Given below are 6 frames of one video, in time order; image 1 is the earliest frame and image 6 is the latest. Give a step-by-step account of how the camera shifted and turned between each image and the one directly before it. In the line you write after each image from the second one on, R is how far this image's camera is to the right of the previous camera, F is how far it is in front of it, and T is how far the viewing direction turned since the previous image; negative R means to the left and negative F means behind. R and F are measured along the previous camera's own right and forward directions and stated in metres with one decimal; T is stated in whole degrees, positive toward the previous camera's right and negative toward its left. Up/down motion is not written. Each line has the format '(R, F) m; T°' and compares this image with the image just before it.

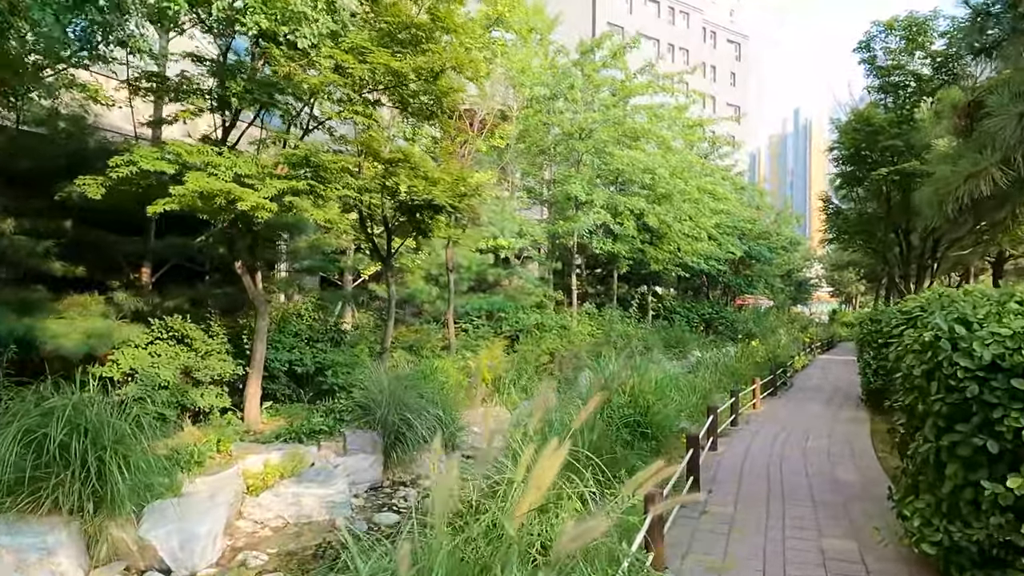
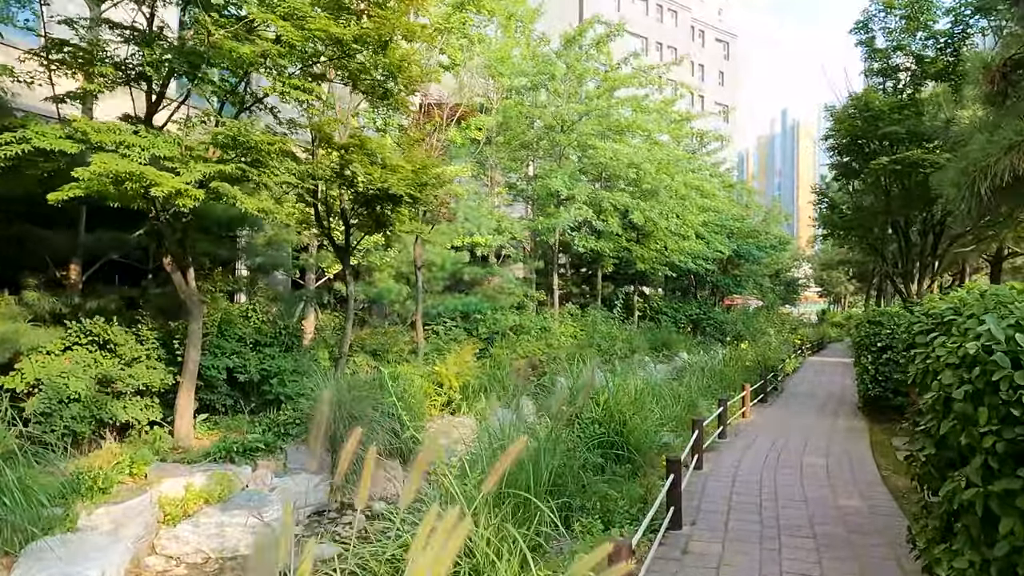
(+0.2, +0.6) m; +1°
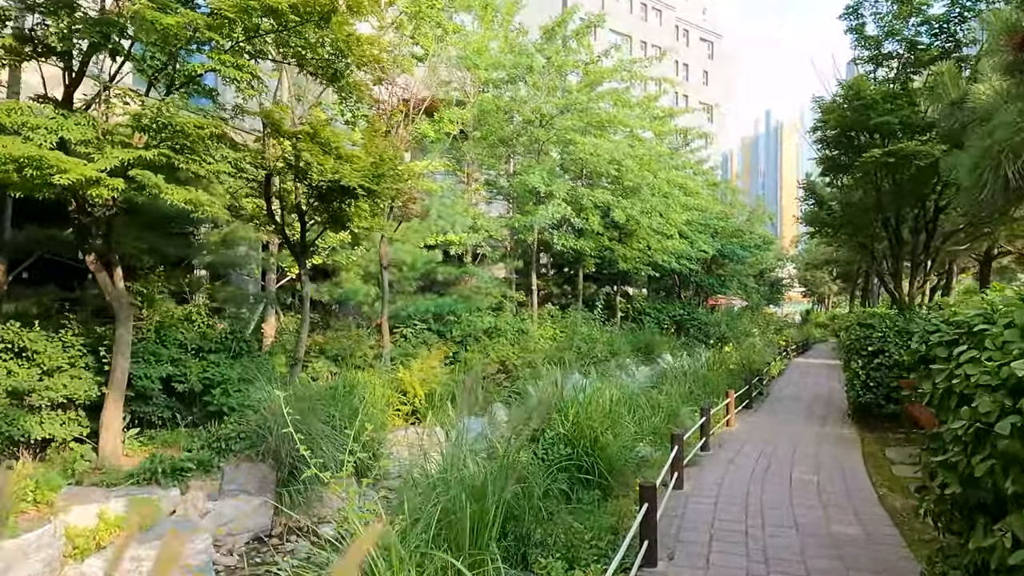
(+0.2, +0.5) m; +1°
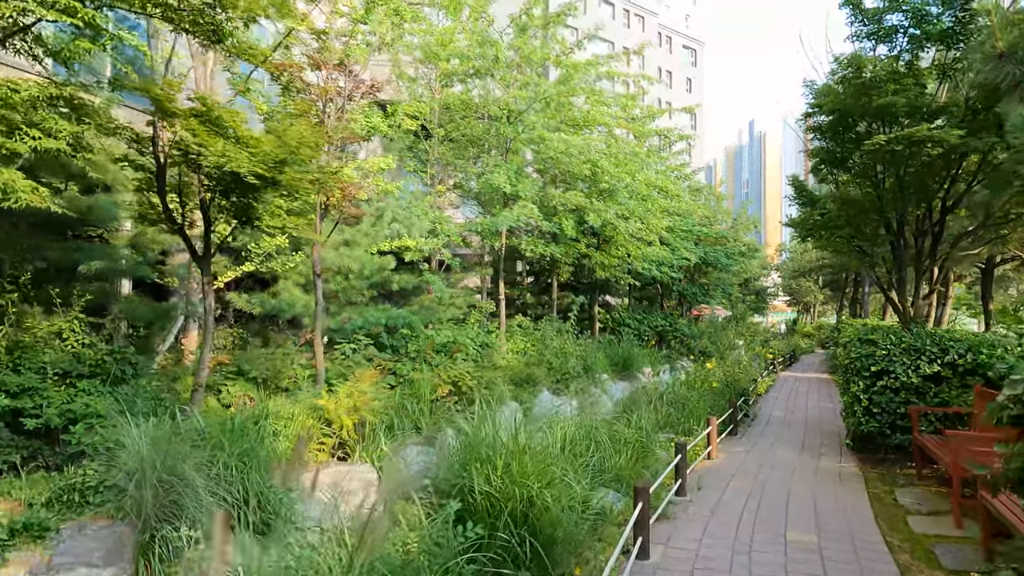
(+0.4, +1.0) m; +1°
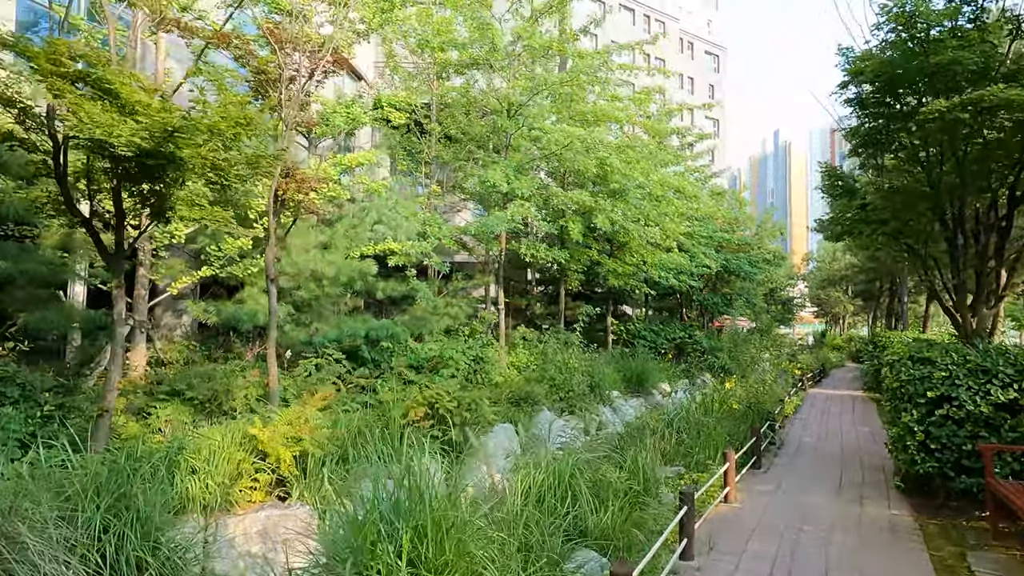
(+0.4, +1.0) m; -2°
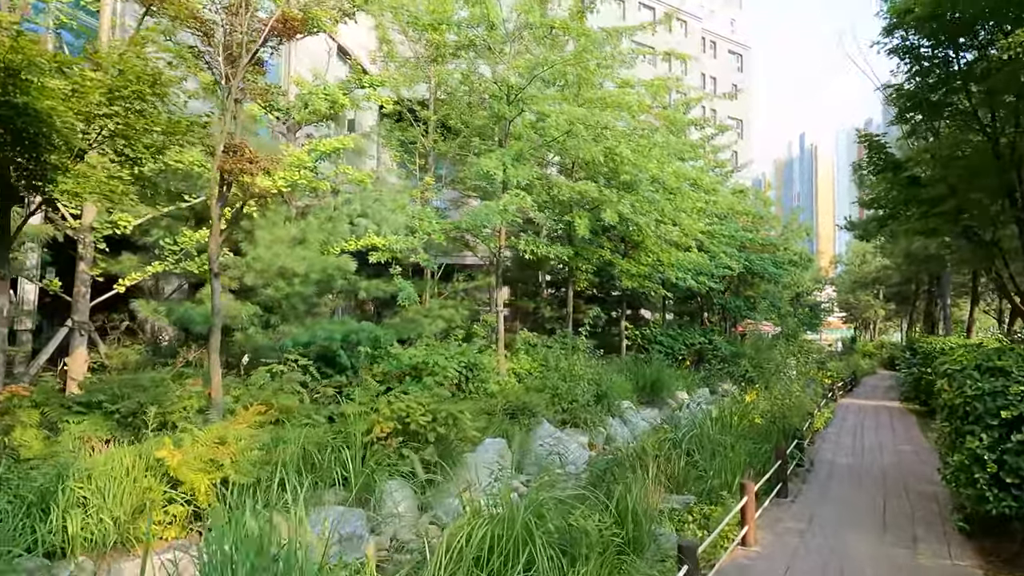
(+0.3, +0.9) m; -2°
